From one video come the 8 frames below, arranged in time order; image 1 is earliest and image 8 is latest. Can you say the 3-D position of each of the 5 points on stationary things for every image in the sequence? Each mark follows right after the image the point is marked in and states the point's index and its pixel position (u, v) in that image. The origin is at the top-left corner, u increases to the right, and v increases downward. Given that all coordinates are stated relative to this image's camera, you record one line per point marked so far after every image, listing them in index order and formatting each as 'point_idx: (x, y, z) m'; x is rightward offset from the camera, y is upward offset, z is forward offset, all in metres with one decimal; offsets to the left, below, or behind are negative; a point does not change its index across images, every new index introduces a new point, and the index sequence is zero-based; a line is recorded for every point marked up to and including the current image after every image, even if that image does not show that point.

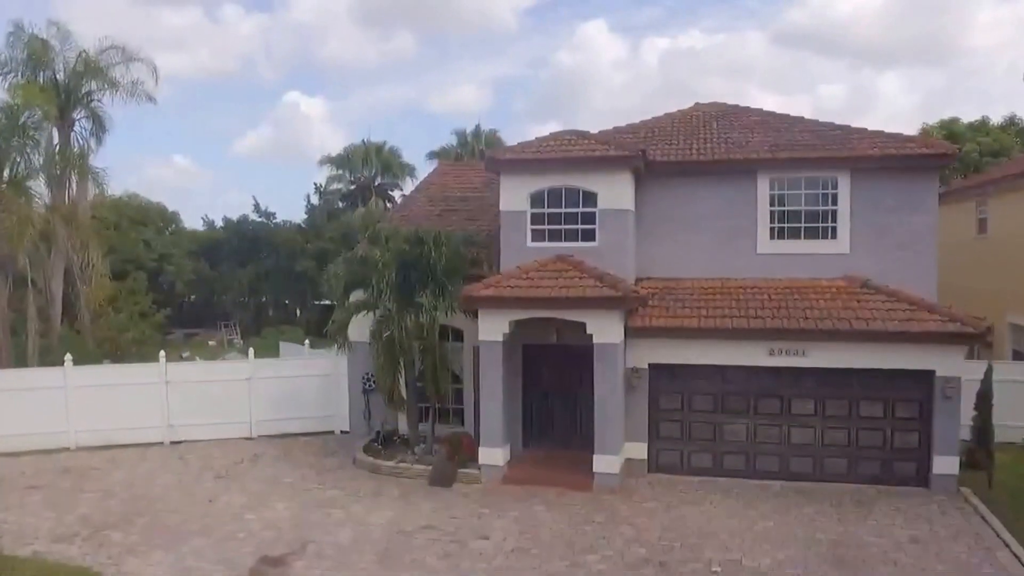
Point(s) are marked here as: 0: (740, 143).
0: (+4.4, +2.8, +14.1) m
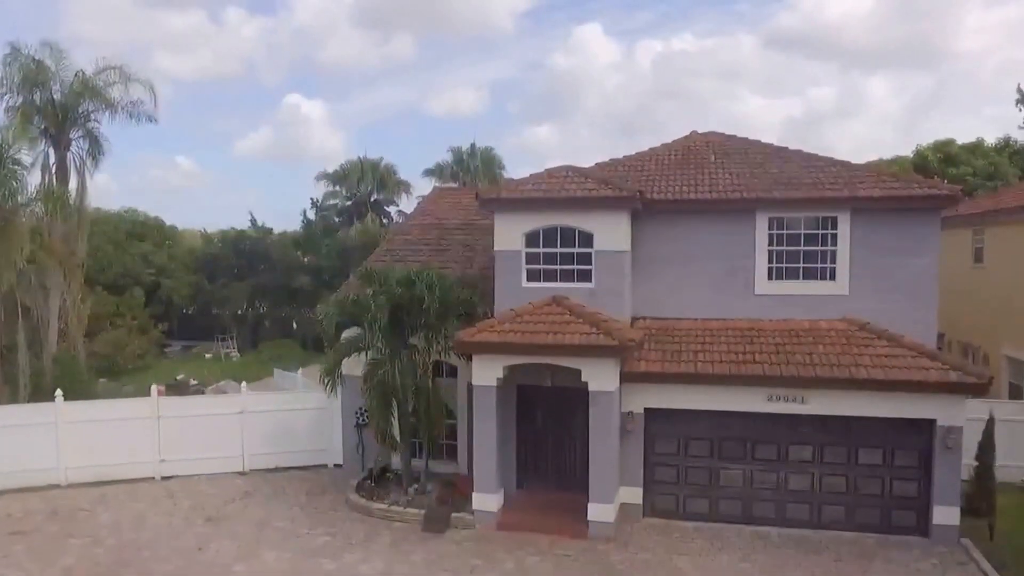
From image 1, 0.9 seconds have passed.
0: (+4.3, +2.1, +13.9) m
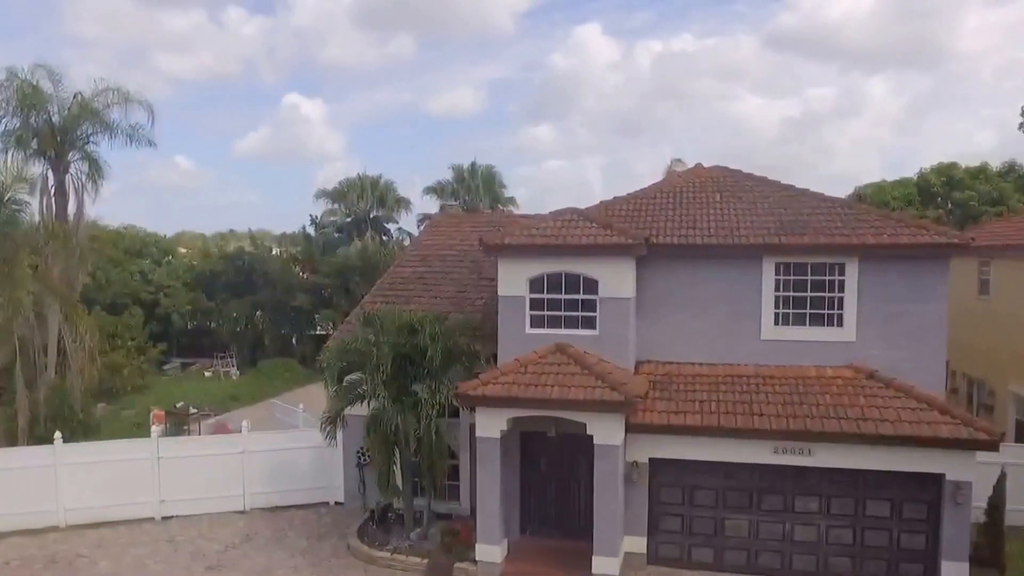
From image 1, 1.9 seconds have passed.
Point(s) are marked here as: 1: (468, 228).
0: (+4.4, +1.2, +13.8) m
1: (-1.2, +1.2, +19.3) m
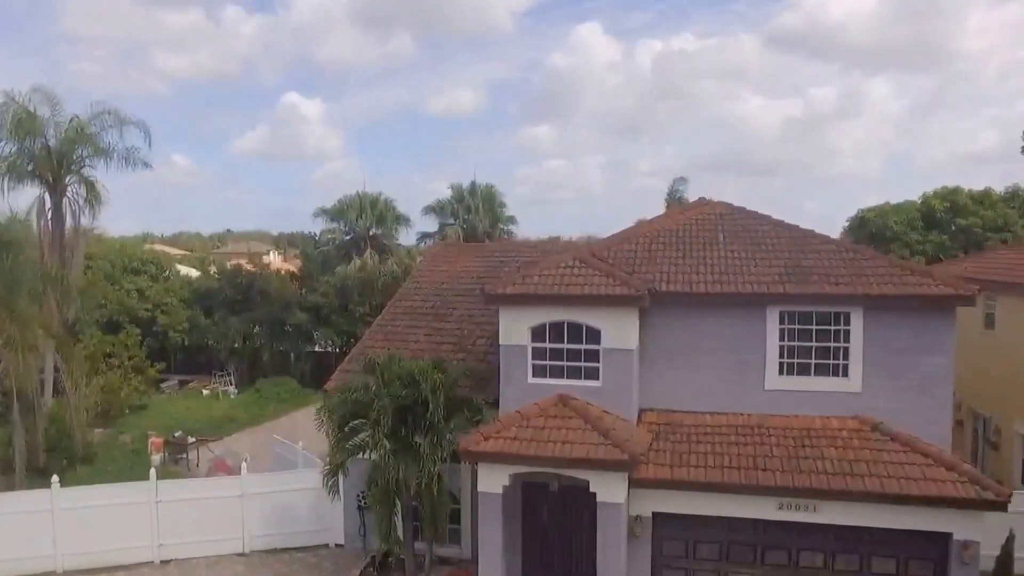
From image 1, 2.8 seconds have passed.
0: (+4.4, +0.4, +13.7) m
1: (-1.2, +0.4, +19.1) m
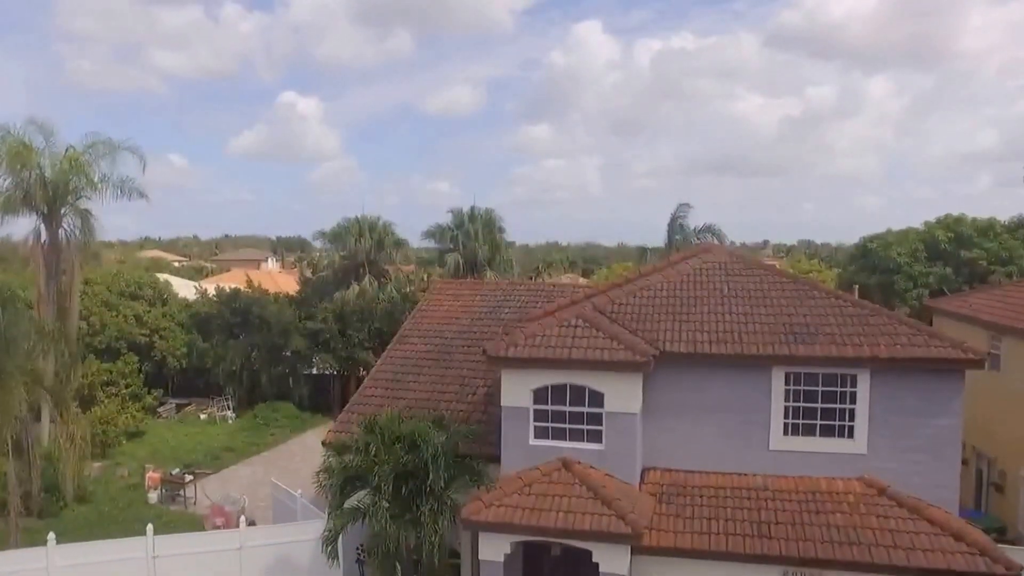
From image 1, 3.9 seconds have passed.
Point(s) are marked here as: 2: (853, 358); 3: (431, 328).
0: (+4.4, -0.7, +13.5) m
1: (-1.2, -0.6, +19.0) m
2: (+5.8, -1.2, +12.4) m
3: (-2.0, -1.0, +18.2) m
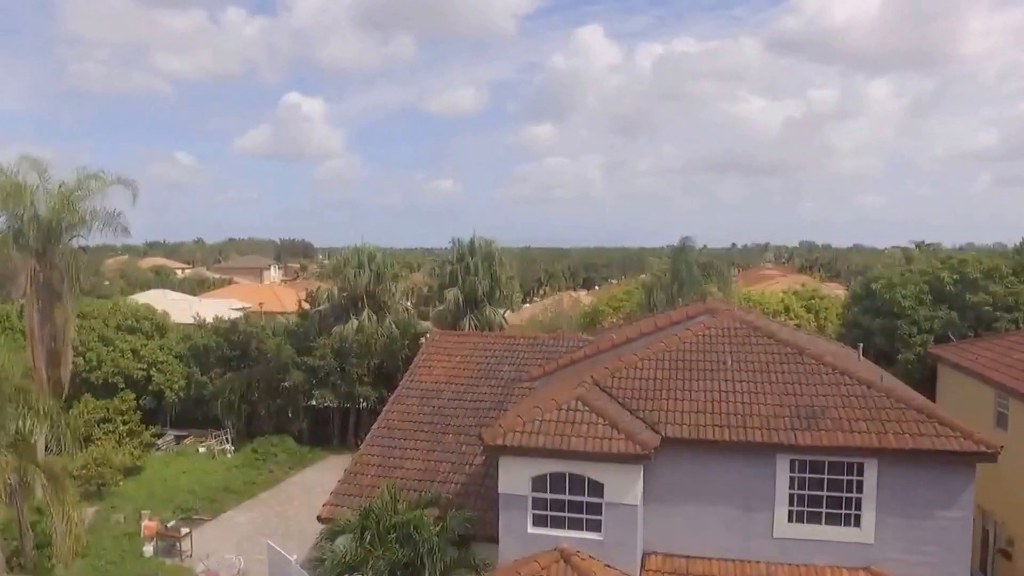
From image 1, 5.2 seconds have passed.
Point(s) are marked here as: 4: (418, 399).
0: (+4.4, -2.1, +13.1) m
1: (-1.2, -2.1, +18.6) m
2: (+5.7, -2.7, +12.0) m
3: (-2.0, -2.4, +17.9) m
4: (-2.3, -2.6, +17.7) m
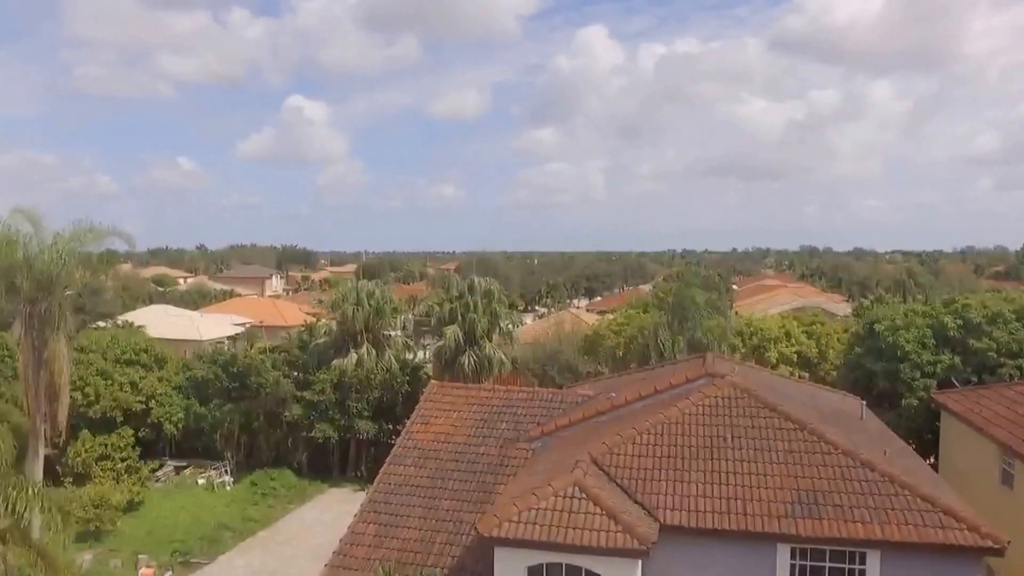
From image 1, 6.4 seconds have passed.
0: (+4.3, -3.6, +12.9) m
1: (-1.2, -3.5, +18.4) m
2: (+5.6, -4.1, +11.8) m
3: (-2.0, -3.8, +17.7) m
4: (-2.3, -4.0, +17.5) m
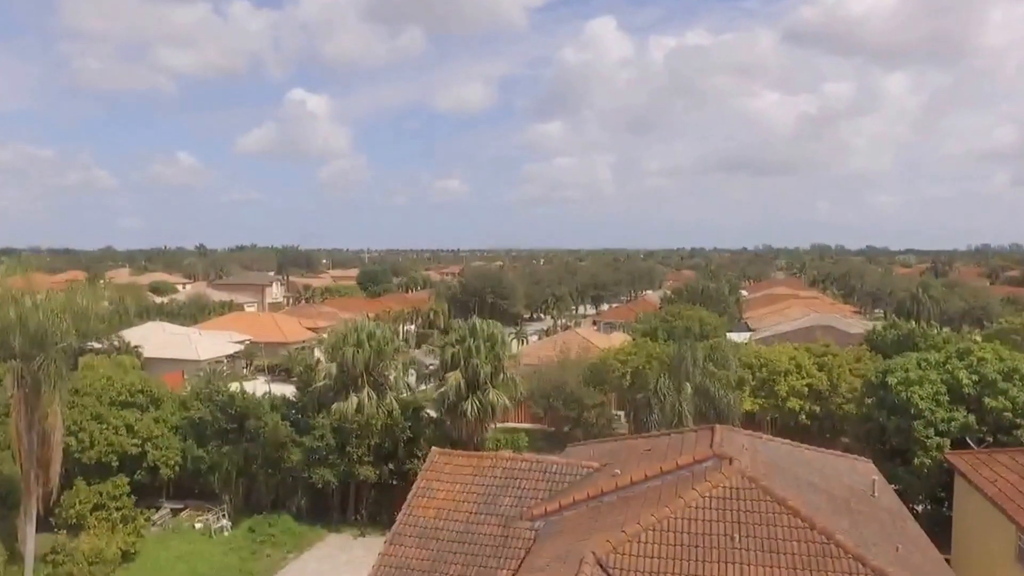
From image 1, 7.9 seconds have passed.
0: (+4.3, -5.4, +12.1) m
1: (-1.2, -5.2, +17.6) m
2: (+5.6, -5.9, +11.0) m
3: (-2.0, -5.6, +16.9) m
4: (-2.2, -5.8, +16.7) m
